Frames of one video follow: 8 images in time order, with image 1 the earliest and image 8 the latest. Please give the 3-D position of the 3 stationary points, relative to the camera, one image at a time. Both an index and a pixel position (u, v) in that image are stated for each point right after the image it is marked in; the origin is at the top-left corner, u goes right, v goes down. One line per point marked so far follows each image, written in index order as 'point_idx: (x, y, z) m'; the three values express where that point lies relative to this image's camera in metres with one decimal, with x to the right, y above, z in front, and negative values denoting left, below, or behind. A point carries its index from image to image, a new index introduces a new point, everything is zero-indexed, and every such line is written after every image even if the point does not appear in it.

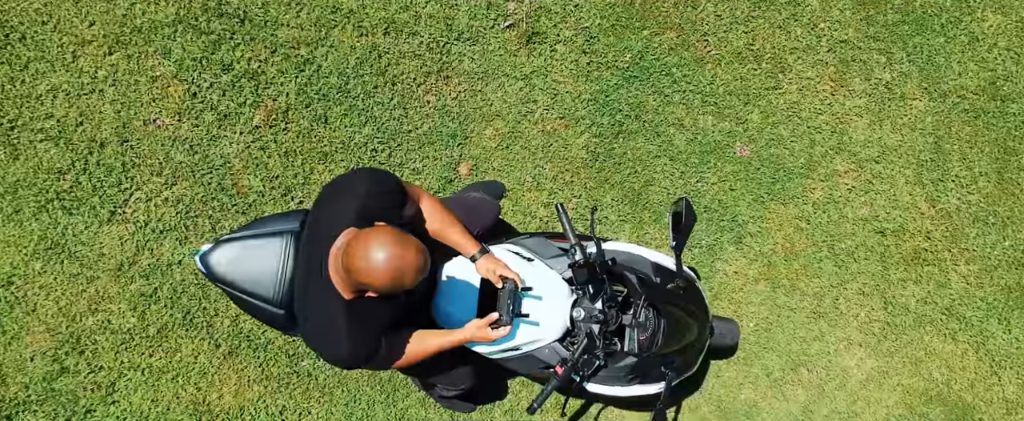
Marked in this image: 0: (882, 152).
0: (+2.3, +0.4, +4.3) m
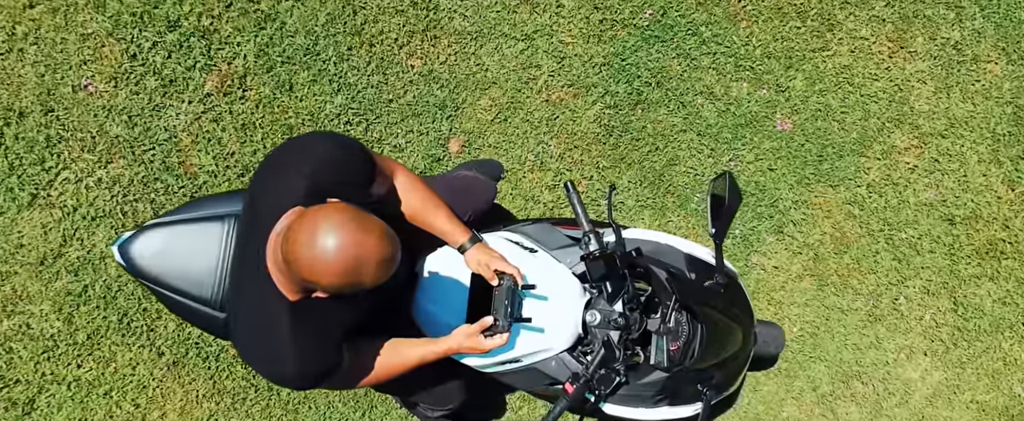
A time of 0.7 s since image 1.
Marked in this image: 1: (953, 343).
0: (+2.3, +0.5, +3.6) m
1: (+2.2, -0.7, +3.5) m
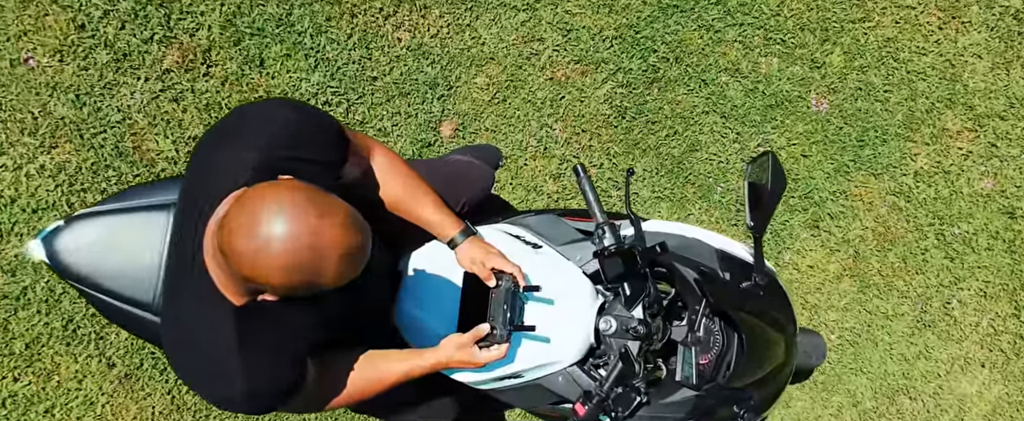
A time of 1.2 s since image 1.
0: (+2.3, +0.5, +3.2) m
1: (+2.2, -0.6, +3.1) m
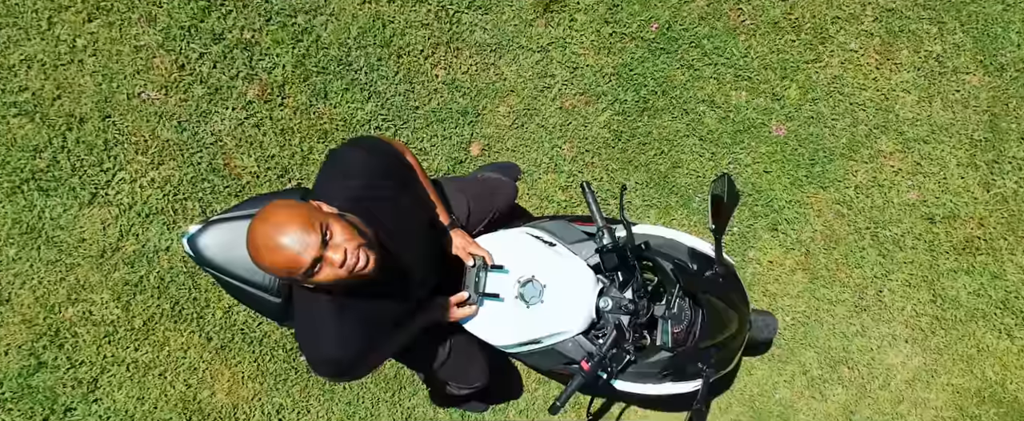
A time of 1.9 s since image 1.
0: (+2.4, +0.5, +3.9) m
1: (+2.3, -0.7, +3.8) m
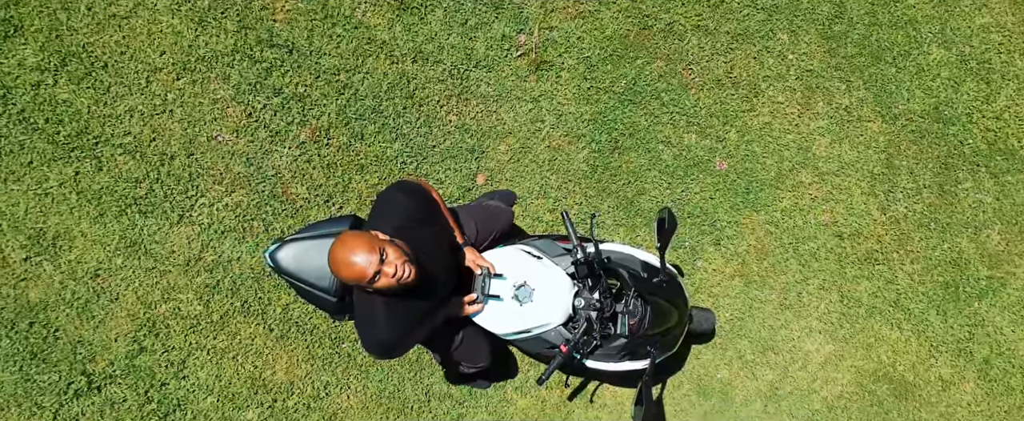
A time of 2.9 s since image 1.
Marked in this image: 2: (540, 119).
0: (+2.4, +0.3, +5.0) m
1: (+2.3, -0.8, +4.9) m
2: (+0.2, +0.7, +5.1) m
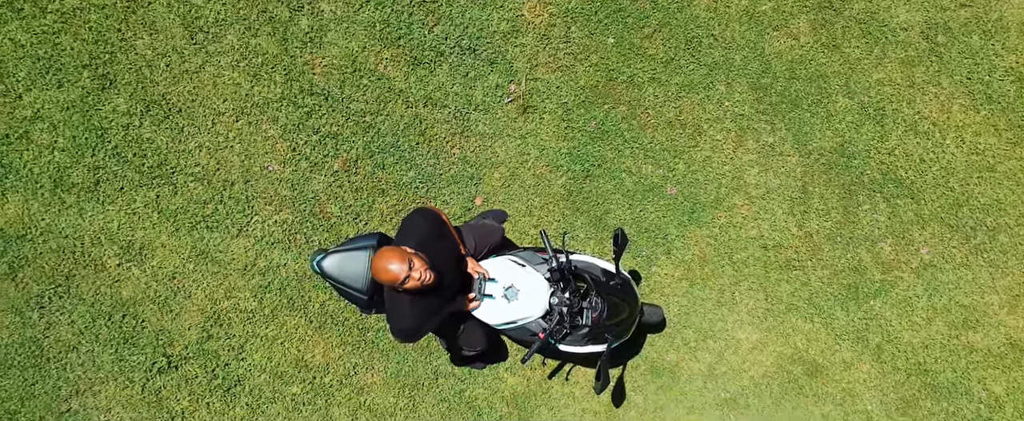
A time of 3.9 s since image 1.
0: (+2.3, +0.2, +6.2) m
1: (+2.2, -0.9, +6.1) m
2: (+0.1, +0.5, +6.4) m
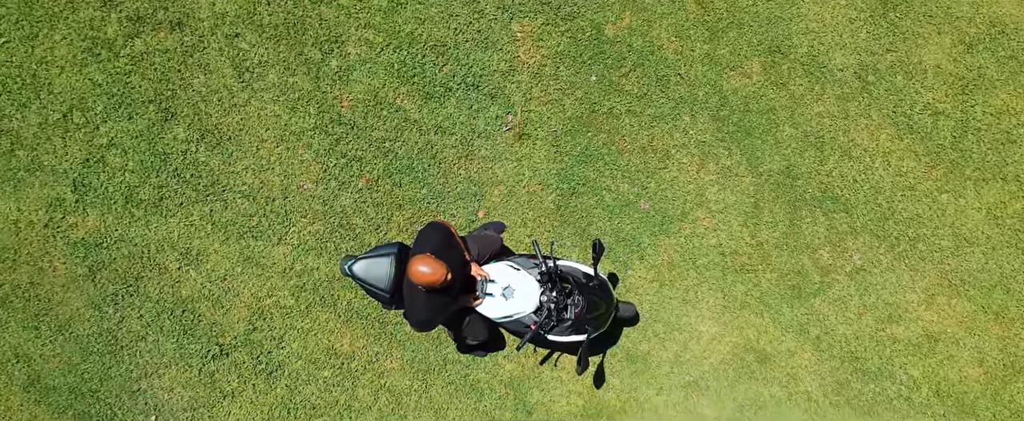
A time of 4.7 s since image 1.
0: (+2.3, 0.0, +7.4) m
1: (+2.2, -1.1, +7.3) m
2: (+0.1, +0.4, +7.5) m
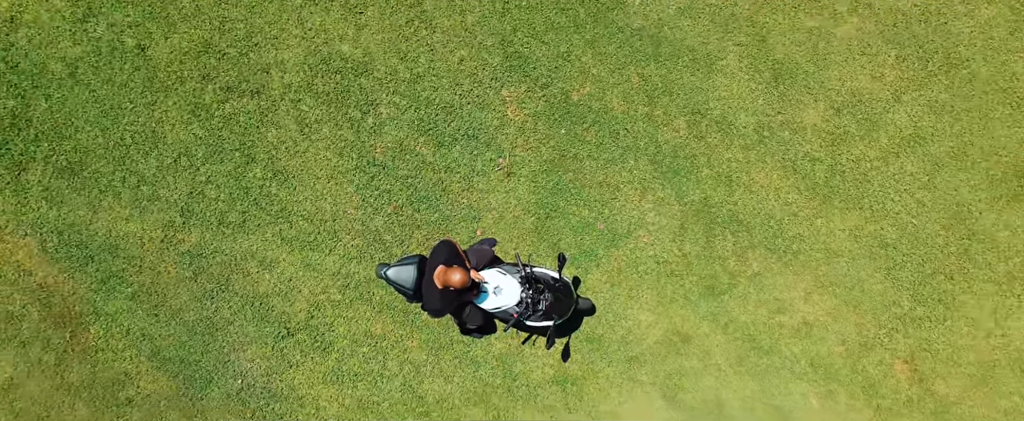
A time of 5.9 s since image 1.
0: (+2.1, -0.2, +9.9) m
1: (+2.1, -1.4, +9.8) m
2: (0.0, +0.1, +10.1) m
